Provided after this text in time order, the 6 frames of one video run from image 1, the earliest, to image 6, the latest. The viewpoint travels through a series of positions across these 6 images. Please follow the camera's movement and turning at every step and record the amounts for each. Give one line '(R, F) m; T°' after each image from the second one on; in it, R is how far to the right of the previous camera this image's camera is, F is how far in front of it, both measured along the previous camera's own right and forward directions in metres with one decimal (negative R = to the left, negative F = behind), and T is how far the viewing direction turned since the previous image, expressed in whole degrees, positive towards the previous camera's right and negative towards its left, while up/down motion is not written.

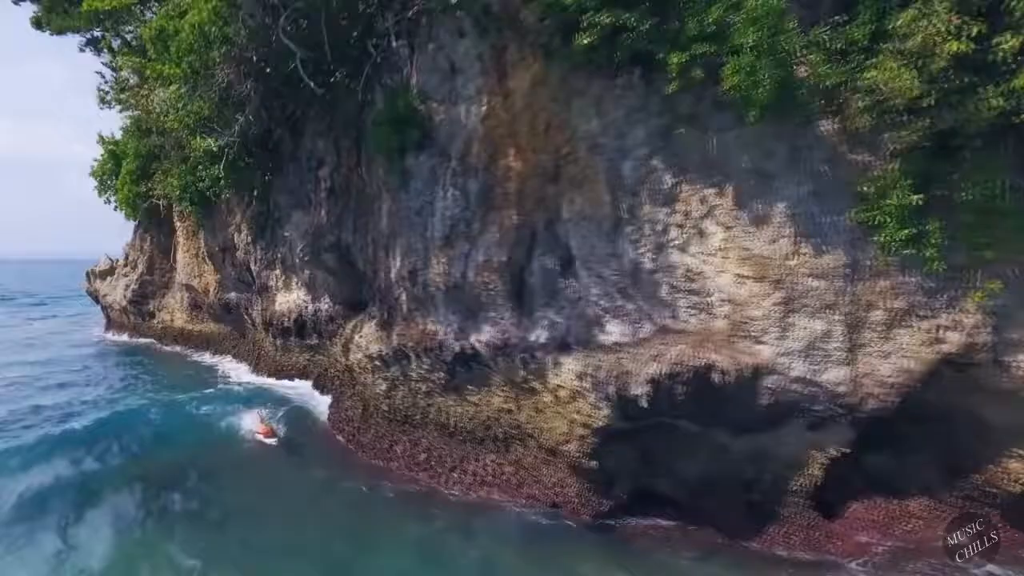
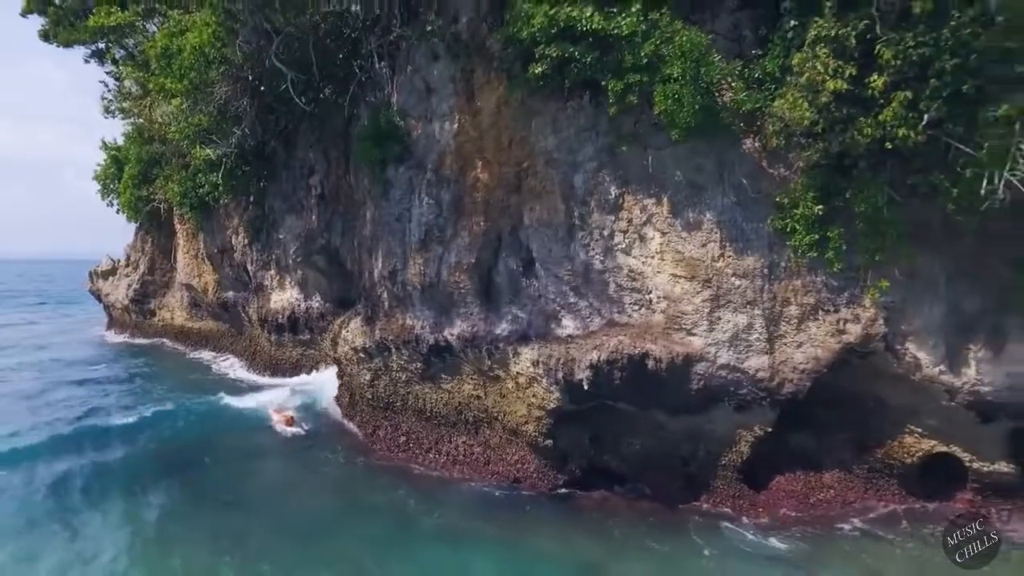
(+1.0, -1.3) m; 0°
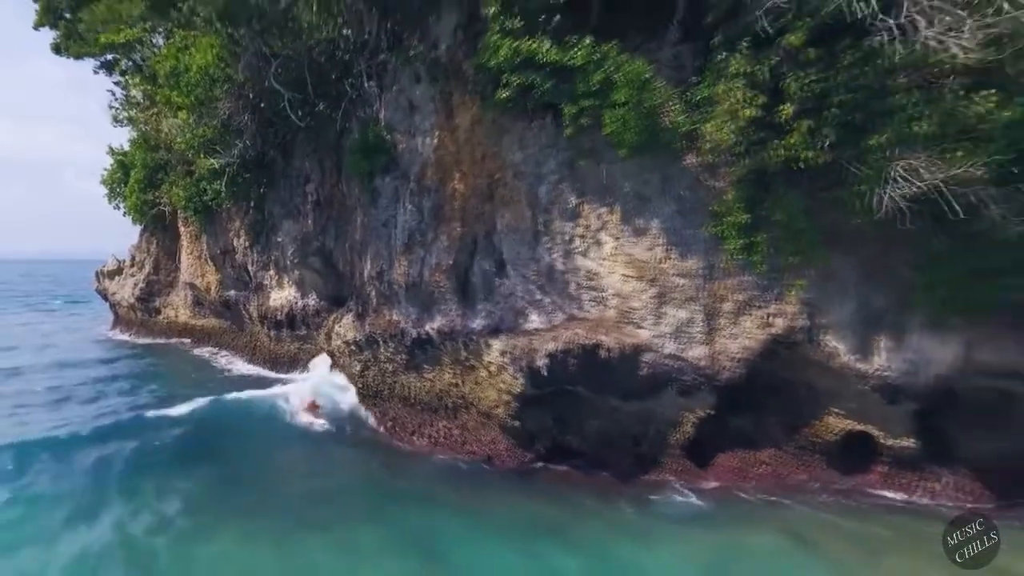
(+0.9, -1.4) m; 0°
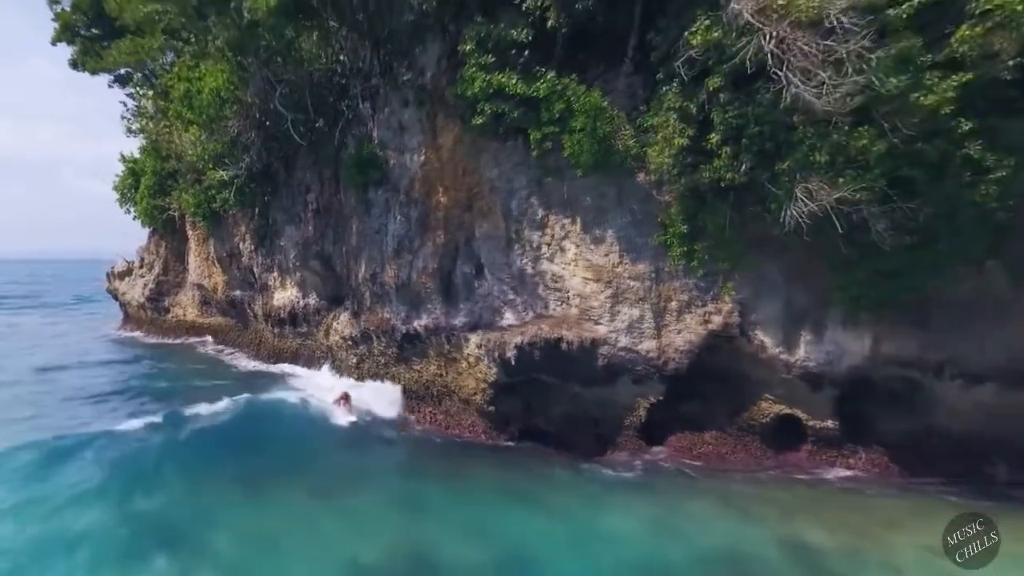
(+0.9, -1.7) m; 0°
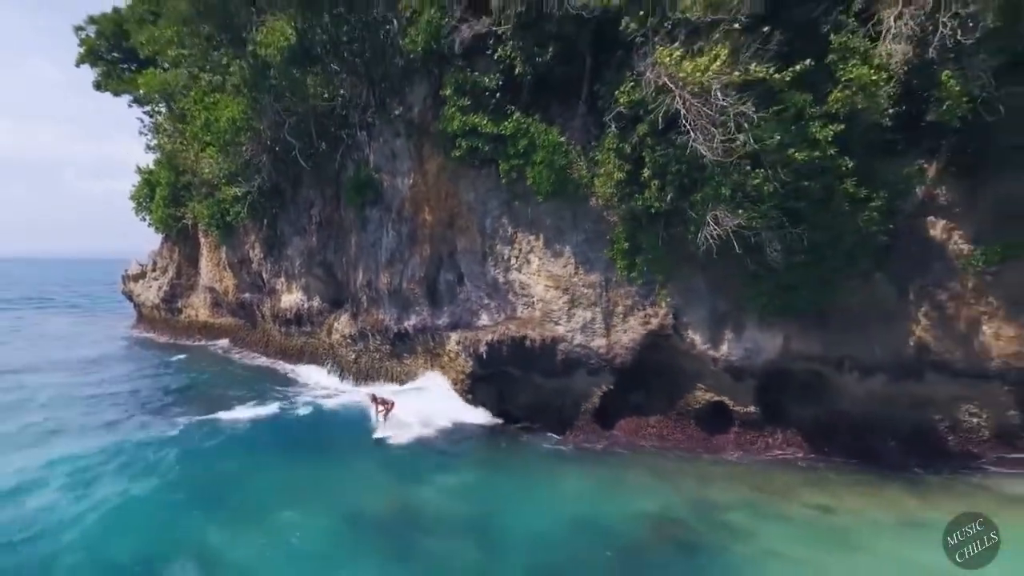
(+1.2, -2.5) m; 0°
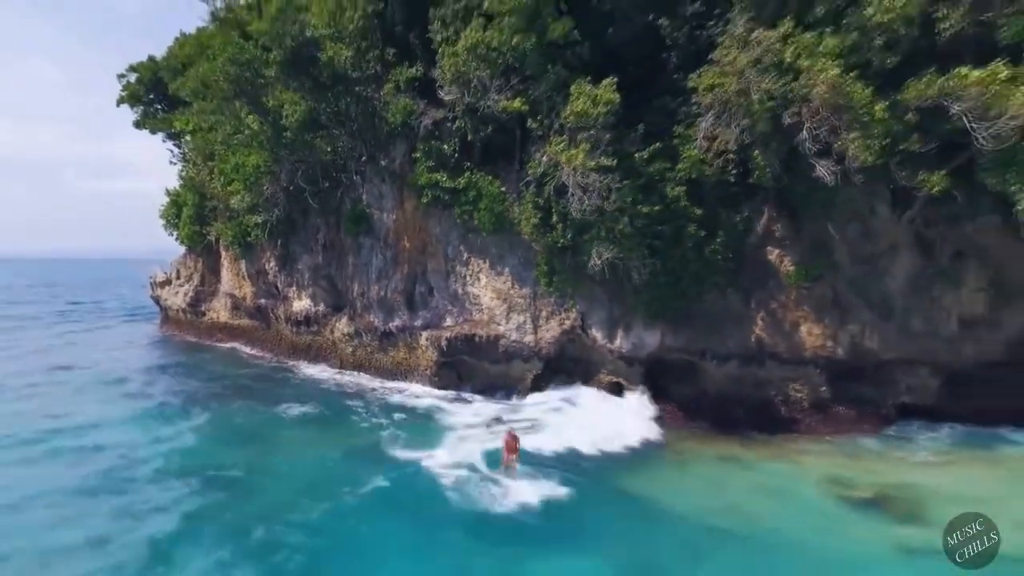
(+2.7, -5.6) m; 0°
